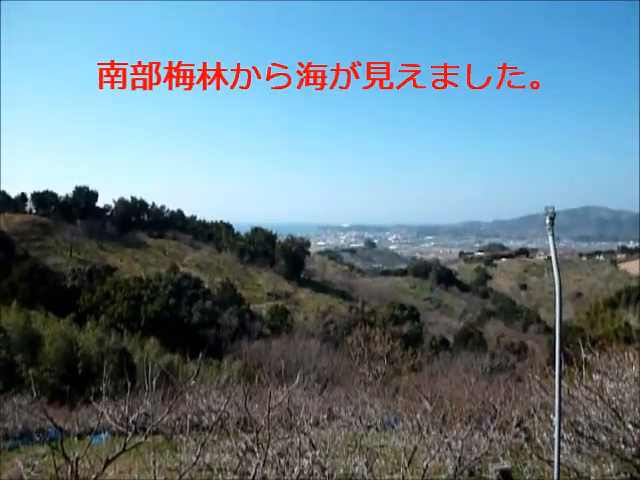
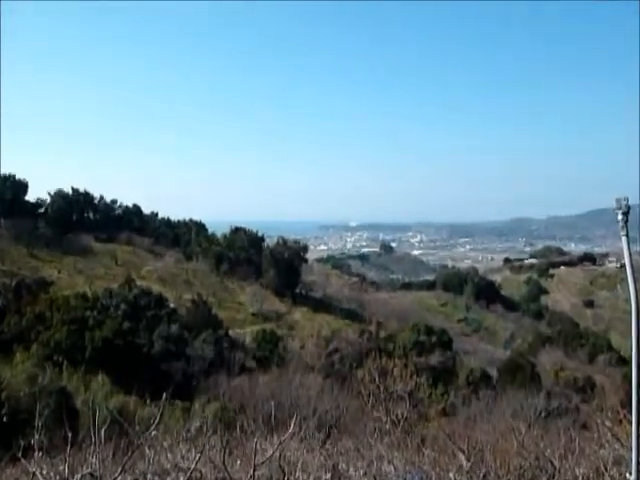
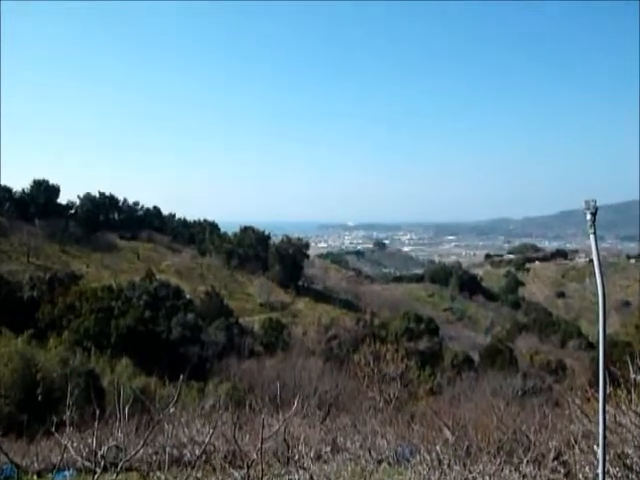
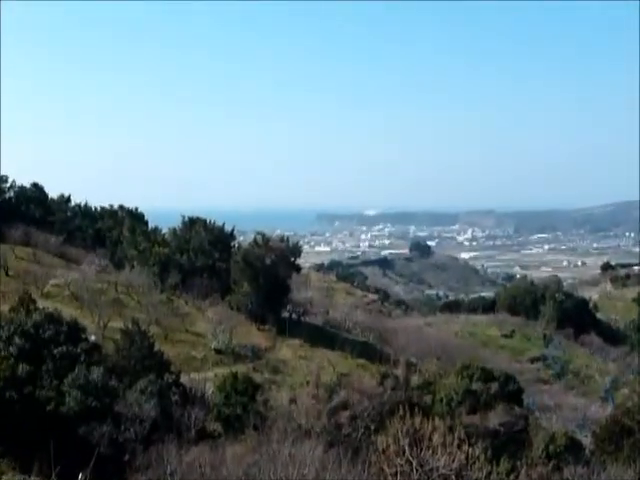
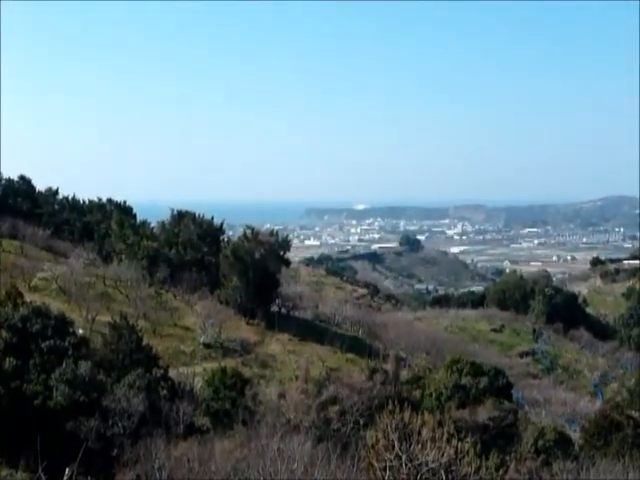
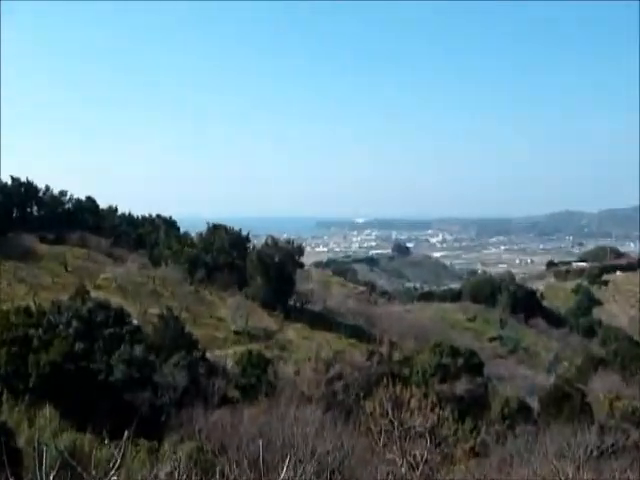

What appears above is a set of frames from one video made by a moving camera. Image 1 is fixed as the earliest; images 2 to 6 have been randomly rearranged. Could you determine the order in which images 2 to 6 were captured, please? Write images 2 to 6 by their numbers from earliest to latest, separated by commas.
3, 2, 6, 4, 5
